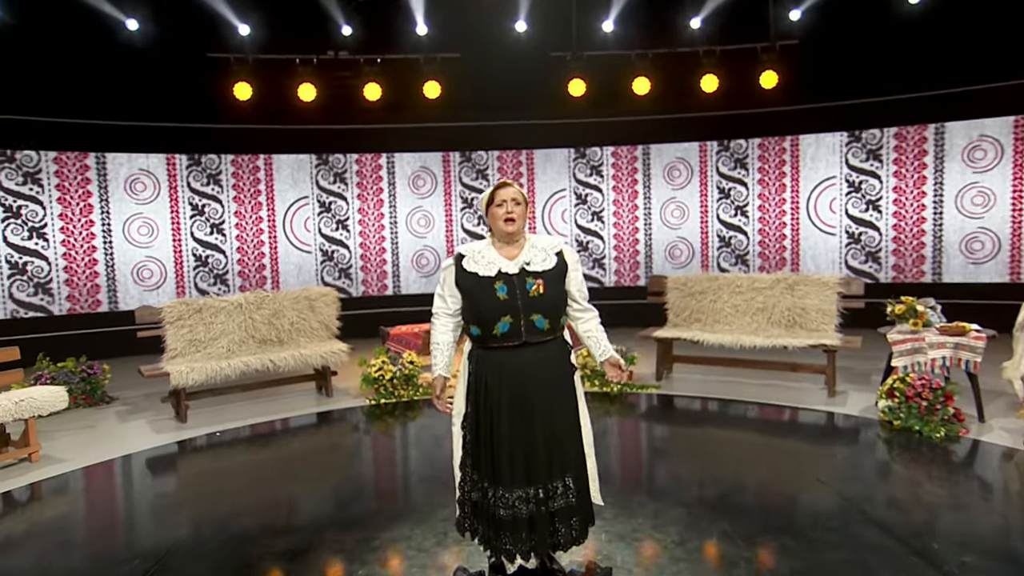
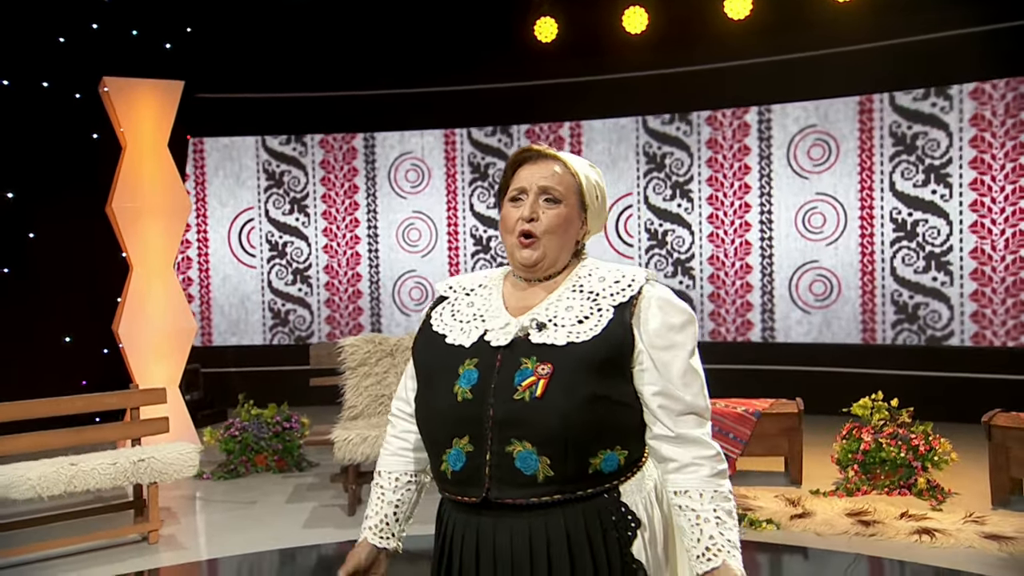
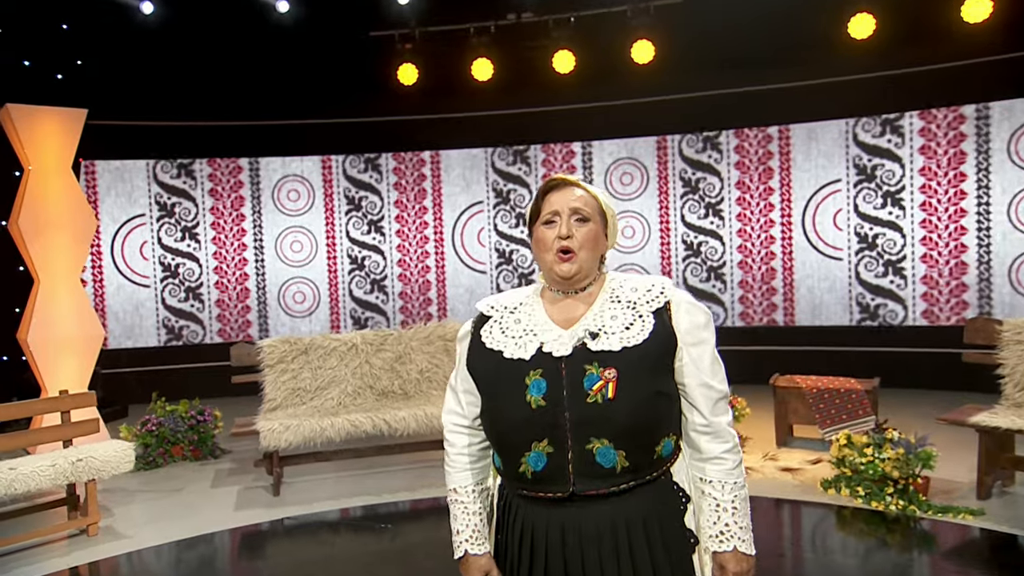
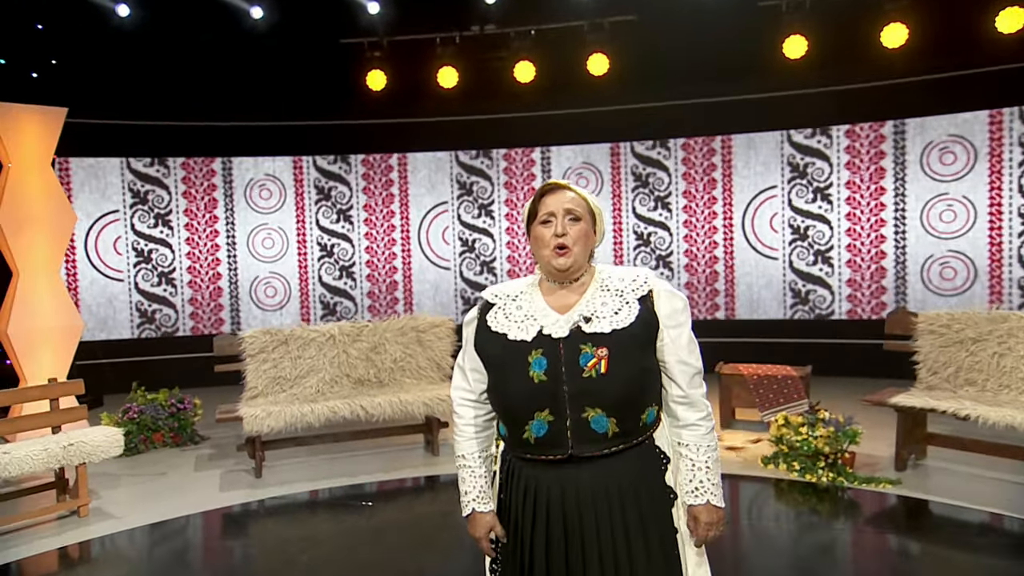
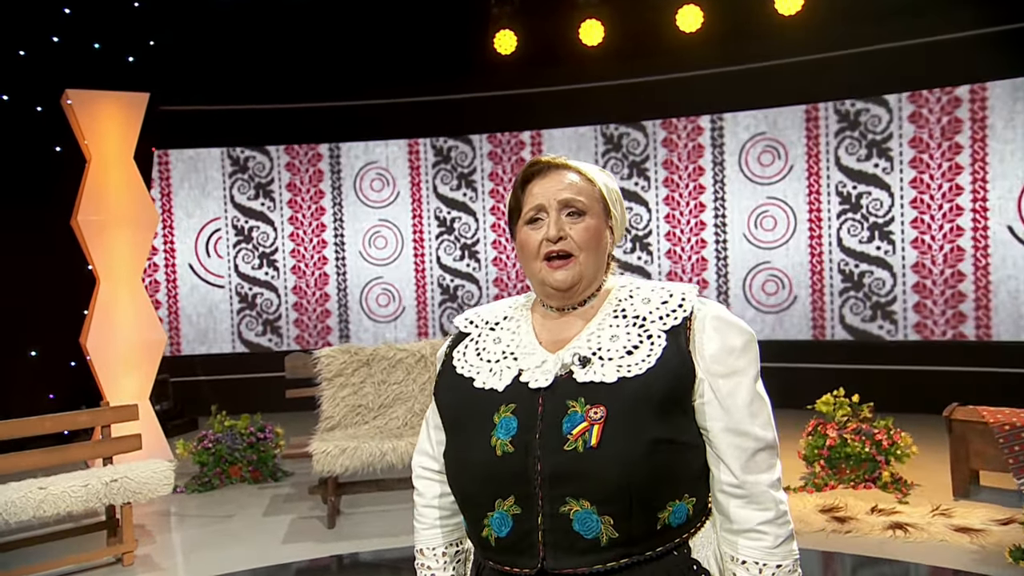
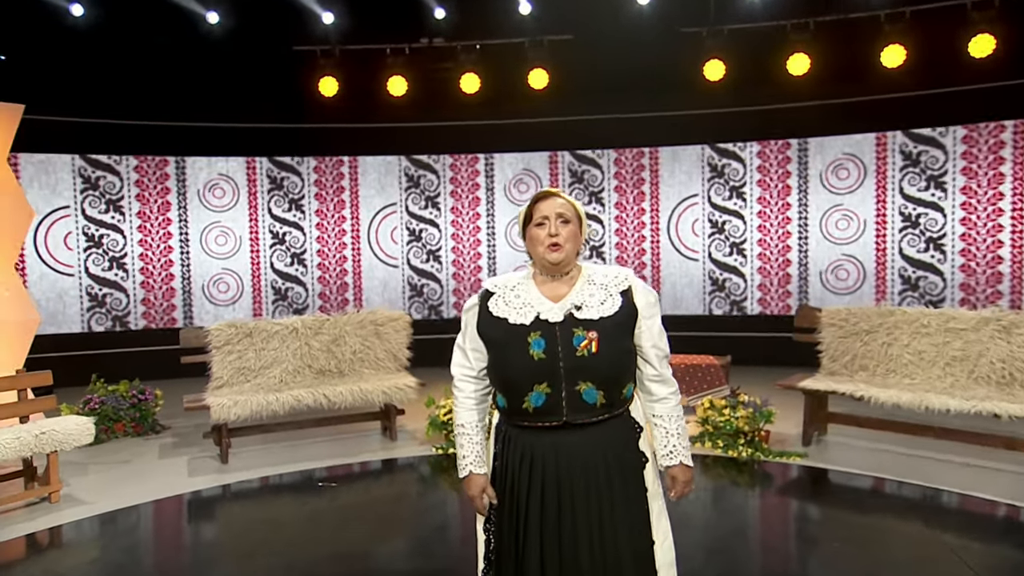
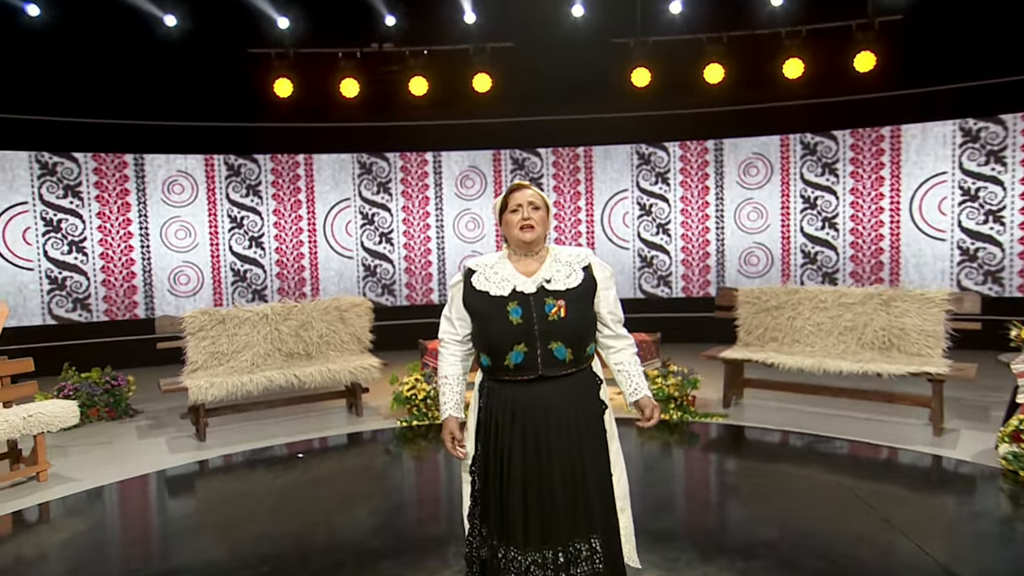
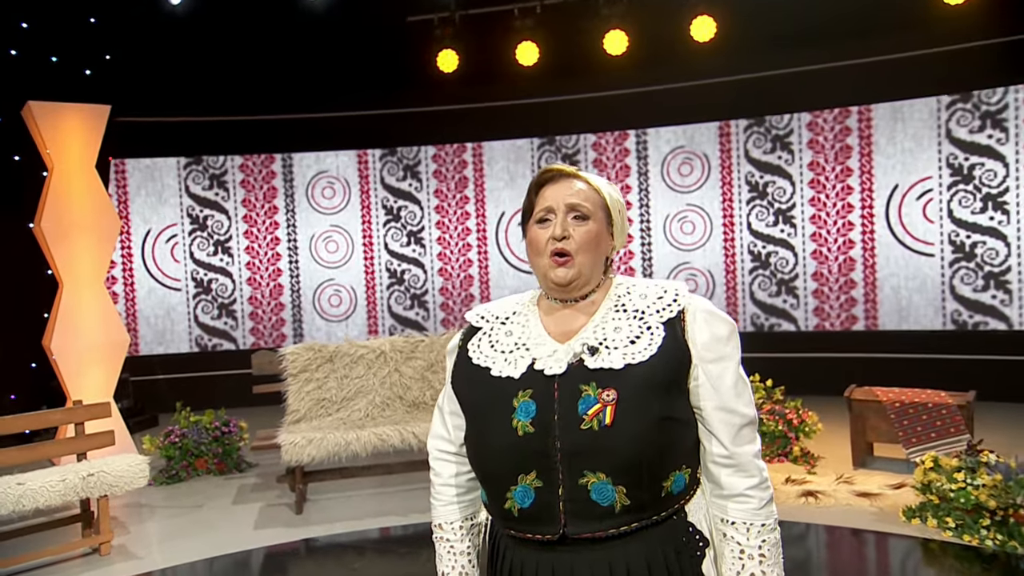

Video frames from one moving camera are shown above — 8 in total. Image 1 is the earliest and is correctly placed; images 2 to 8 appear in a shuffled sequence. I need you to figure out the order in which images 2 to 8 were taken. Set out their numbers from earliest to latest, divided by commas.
7, 6, 4, 3, 8, 5, 2
